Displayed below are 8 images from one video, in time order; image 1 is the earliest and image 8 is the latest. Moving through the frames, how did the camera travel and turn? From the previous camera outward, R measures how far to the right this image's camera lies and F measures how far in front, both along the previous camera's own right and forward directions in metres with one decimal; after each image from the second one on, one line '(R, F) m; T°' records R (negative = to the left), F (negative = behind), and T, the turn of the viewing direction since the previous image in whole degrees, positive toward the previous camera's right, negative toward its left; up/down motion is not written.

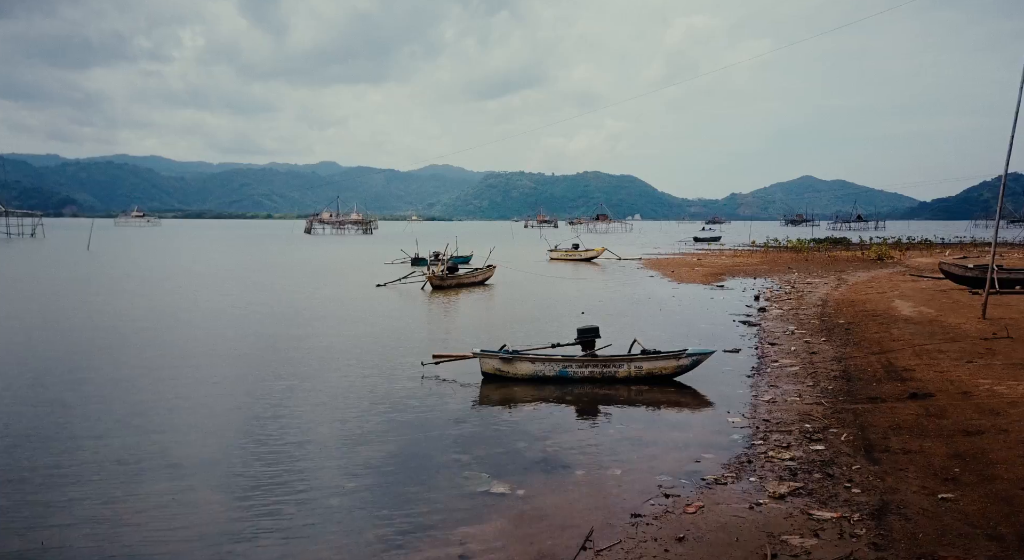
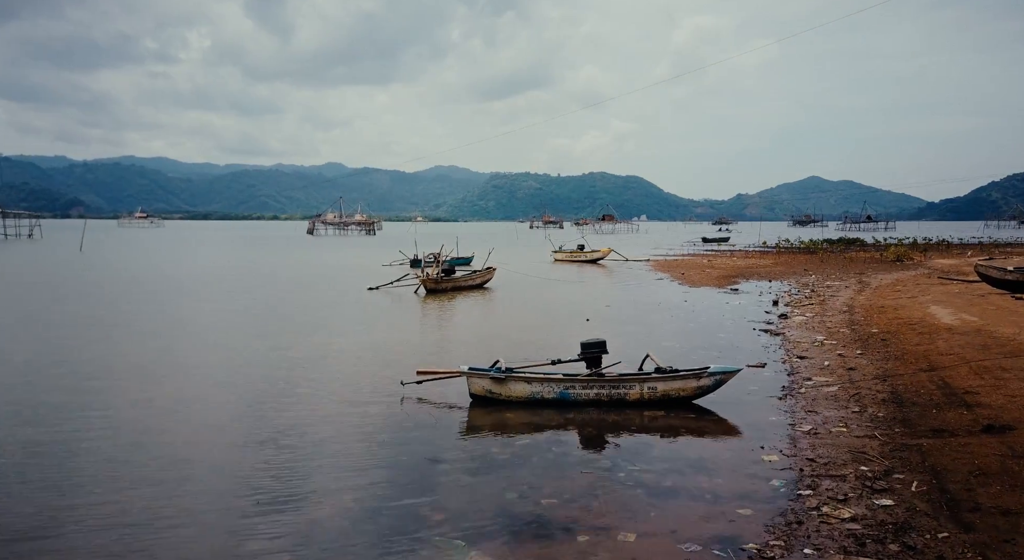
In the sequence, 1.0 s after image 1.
(+0.3, +2.5) m; -1°
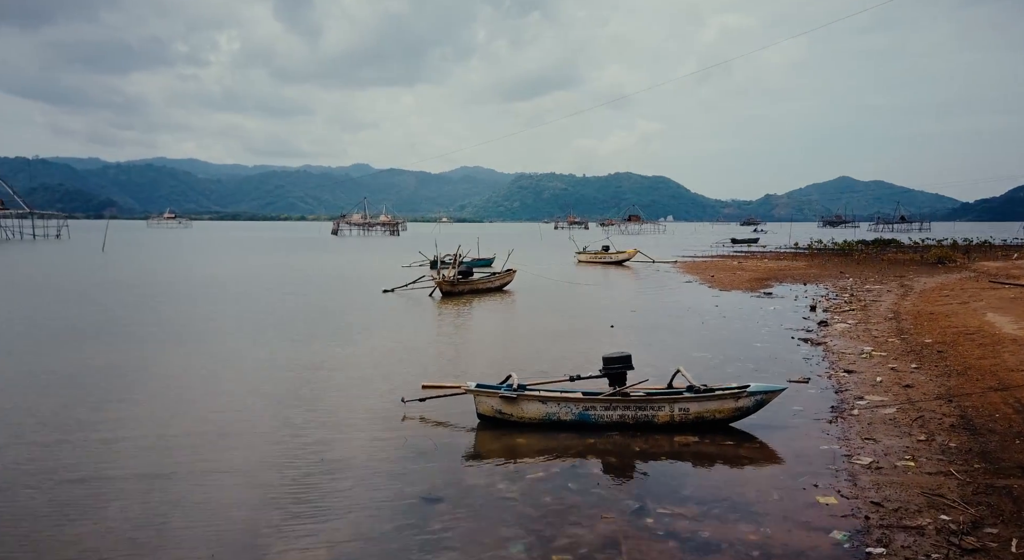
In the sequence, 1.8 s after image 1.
(+0.2, +1.7) m; -2°
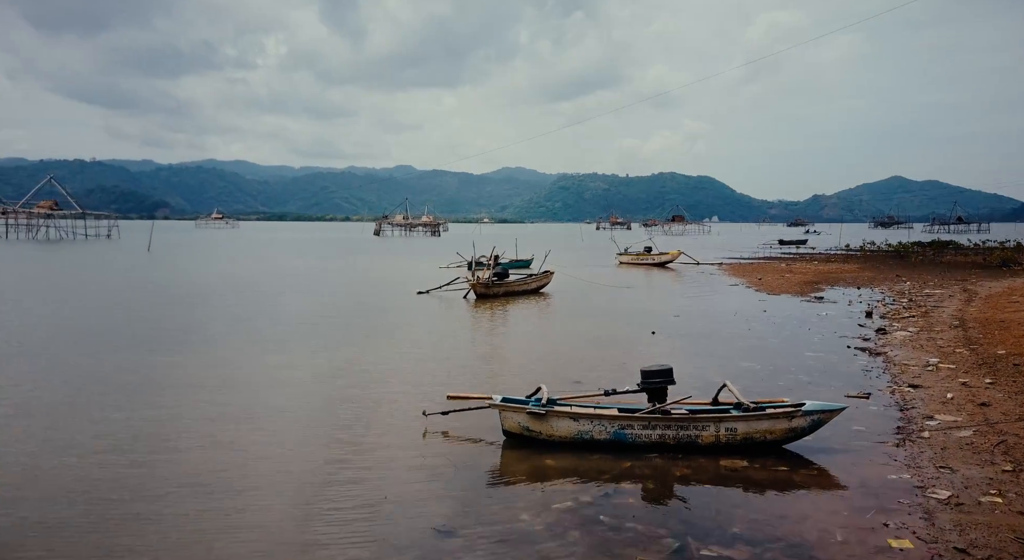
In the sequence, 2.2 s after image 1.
(+0.2, +1.1) m; -3°
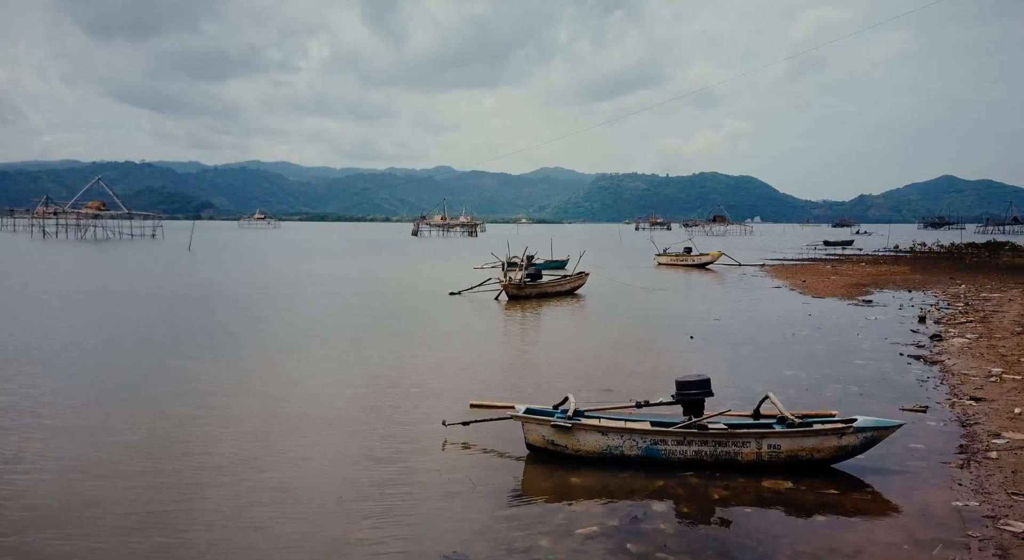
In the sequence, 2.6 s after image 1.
(+0.2, +0.8) m; -3°
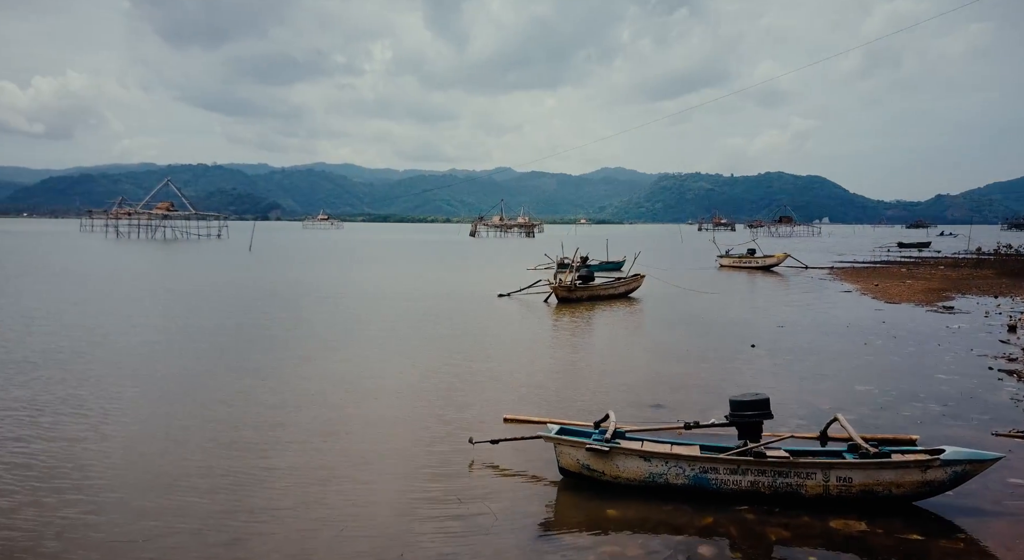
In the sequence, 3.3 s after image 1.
(+0.4, +1.1) m; -5°
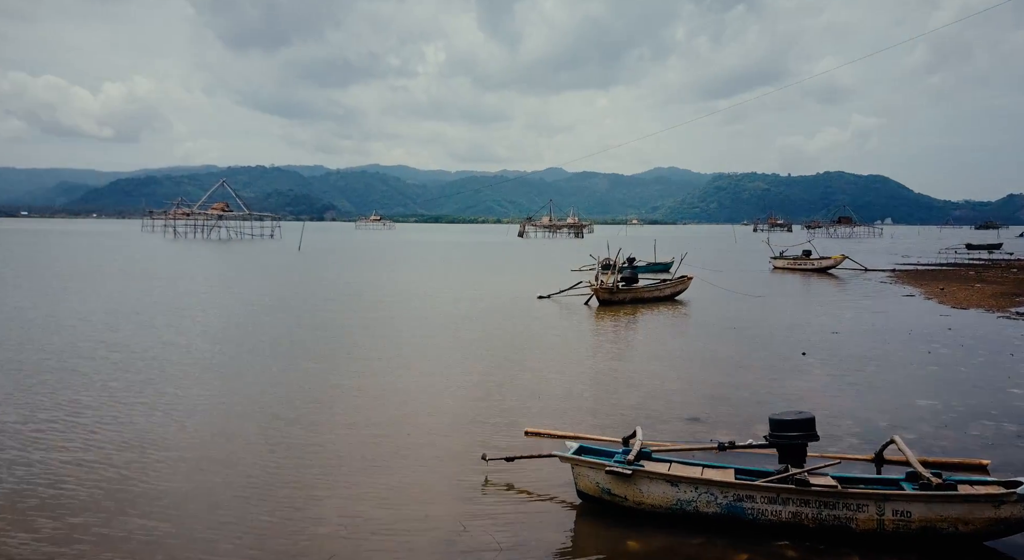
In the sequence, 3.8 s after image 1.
(+0.5, +0.9) m; -4°
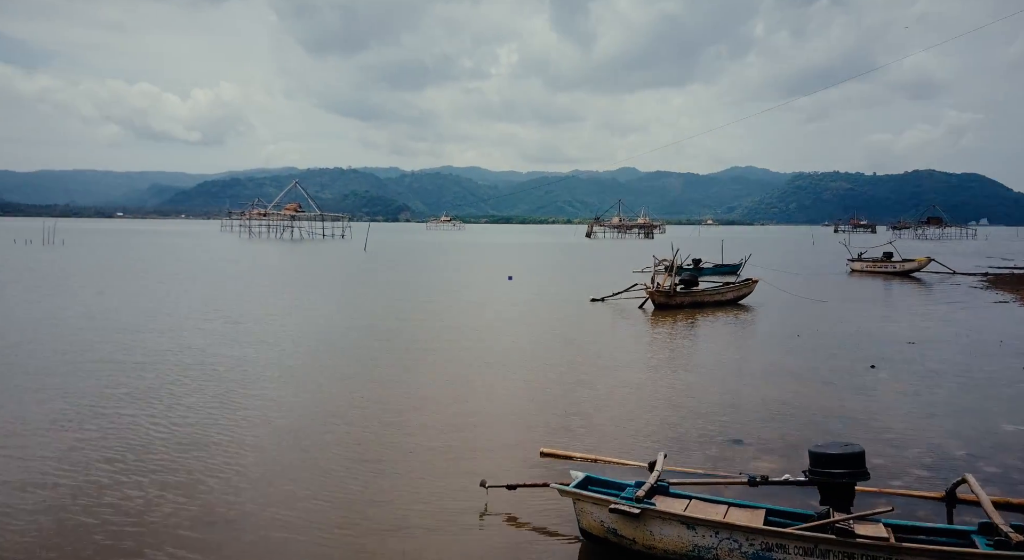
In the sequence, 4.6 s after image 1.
(+0.9, +1.1) m; -6°
